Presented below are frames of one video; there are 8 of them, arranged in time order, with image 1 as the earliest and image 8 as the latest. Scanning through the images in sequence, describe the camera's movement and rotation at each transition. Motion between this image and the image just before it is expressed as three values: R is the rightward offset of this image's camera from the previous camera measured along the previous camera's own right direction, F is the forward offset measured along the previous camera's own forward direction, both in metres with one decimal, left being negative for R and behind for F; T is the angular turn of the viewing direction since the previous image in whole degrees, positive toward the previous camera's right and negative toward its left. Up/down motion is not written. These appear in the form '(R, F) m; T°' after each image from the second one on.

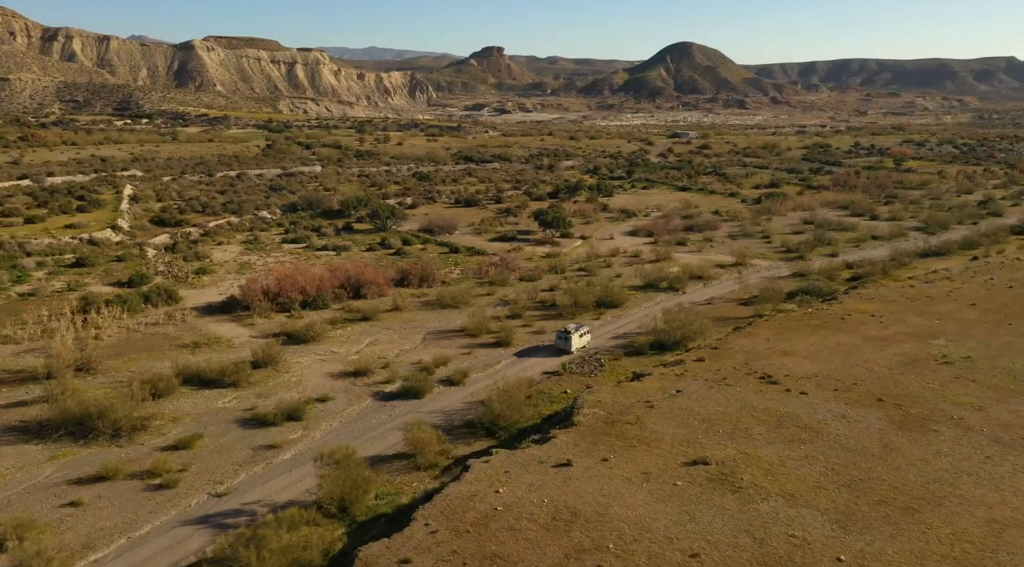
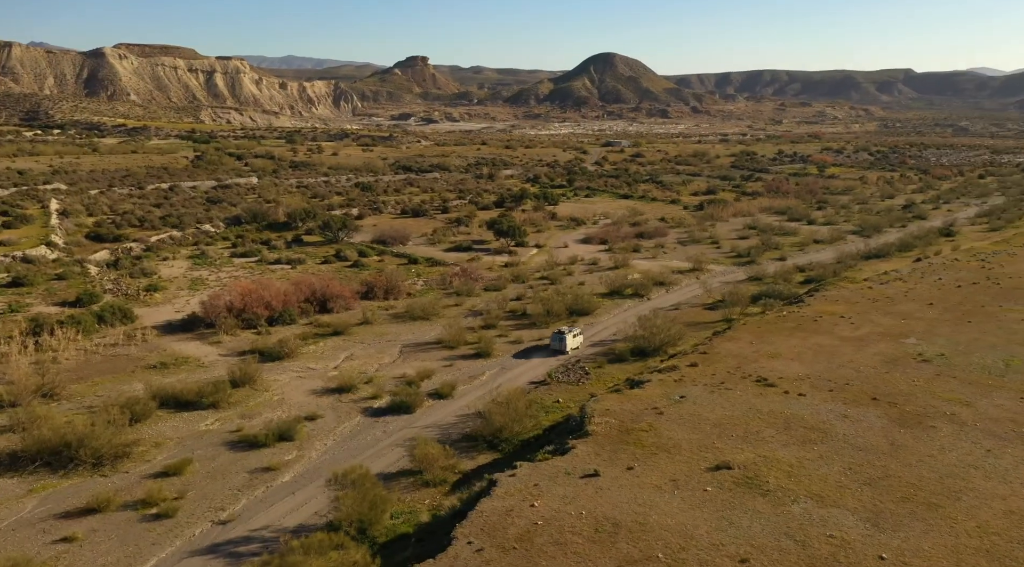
(-2.3, +0.3) m; +5°
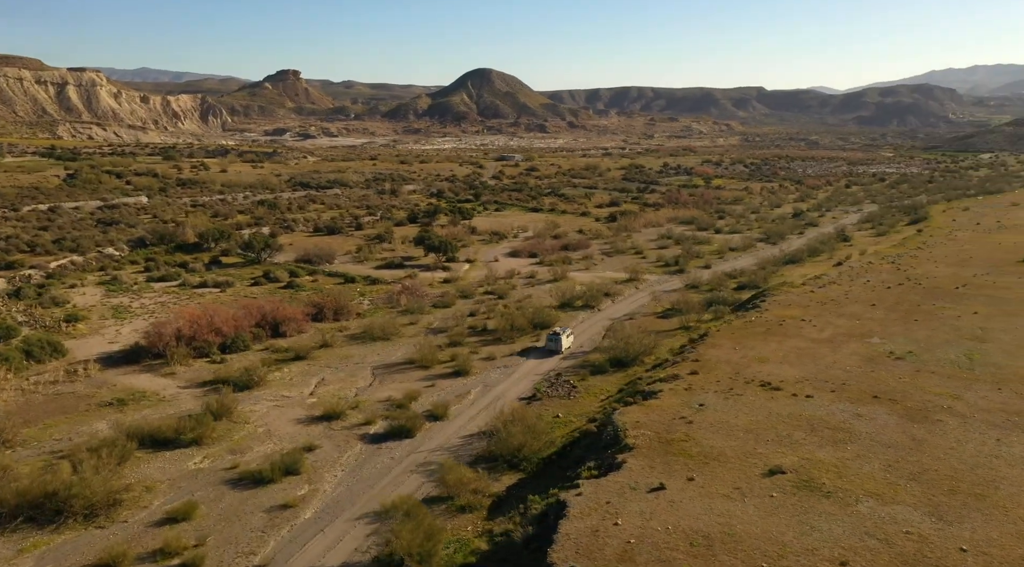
(-4.2, +0.8) m; +9°
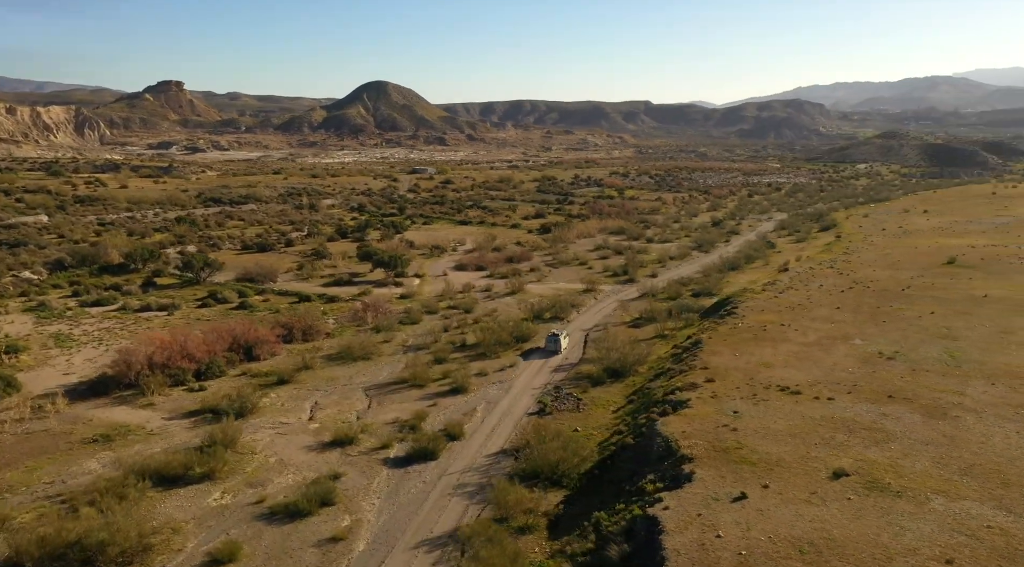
(-4.2, +0.7) m; +8°
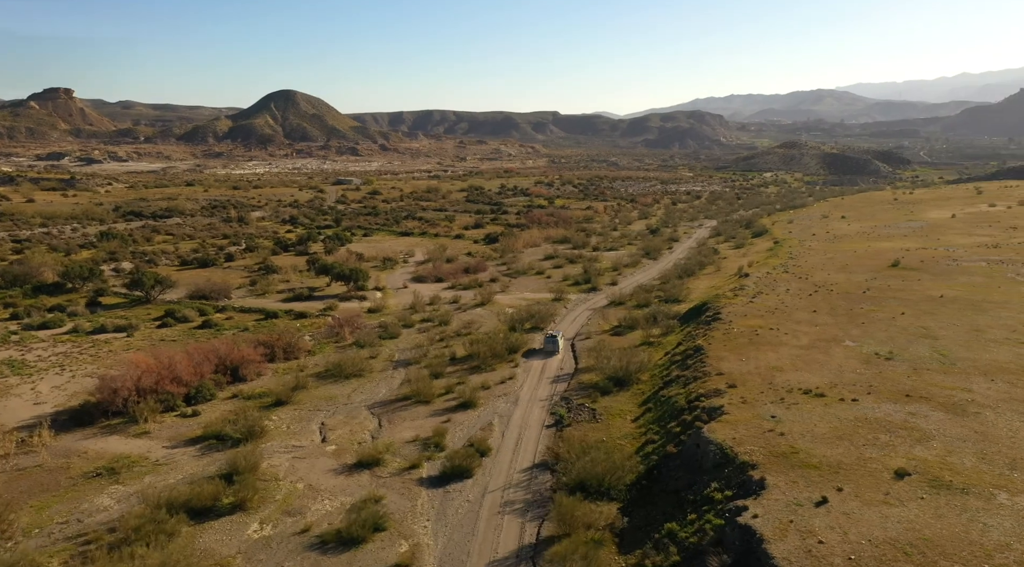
(-3.9, +0.7) m; +7°
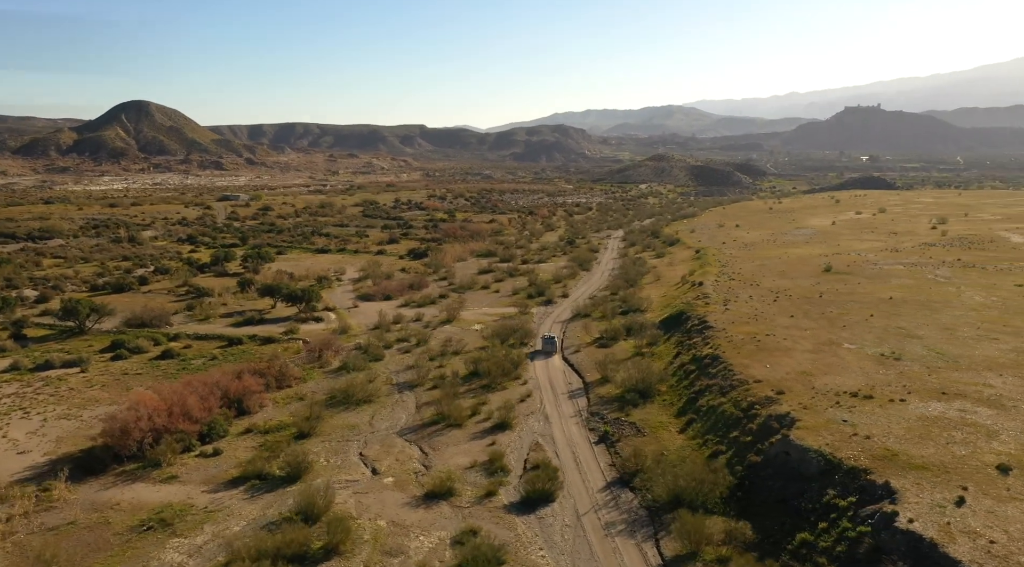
(-6.5, +1.4) m; +10°
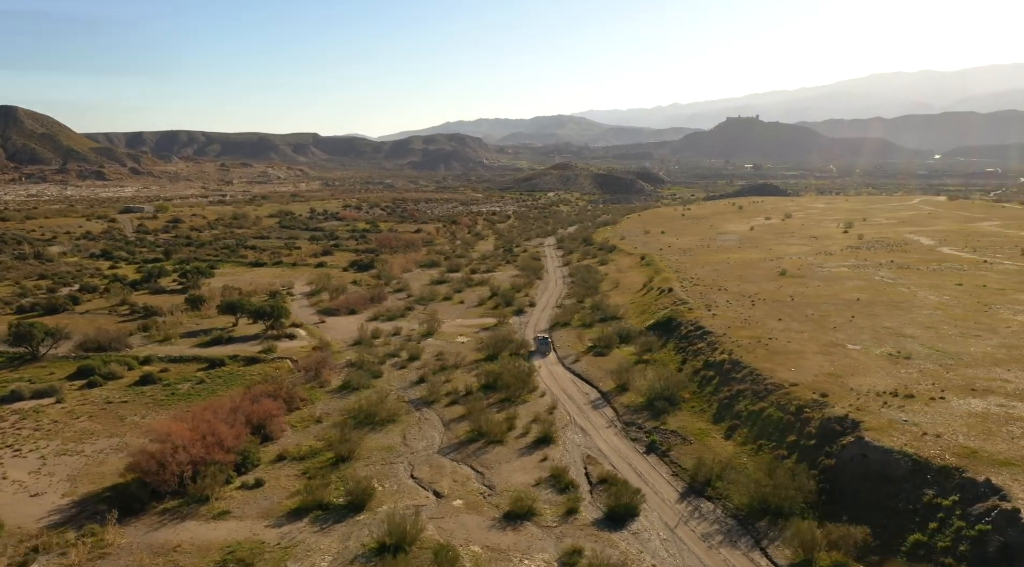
(-5.4, +1.2) m; +8°
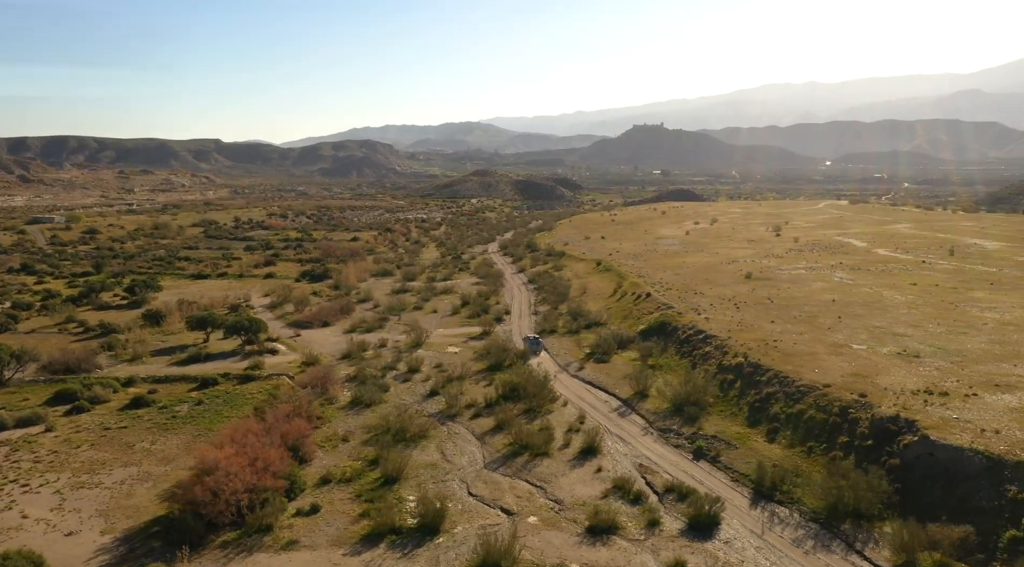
(-4.8, +1.1) m; +7°
